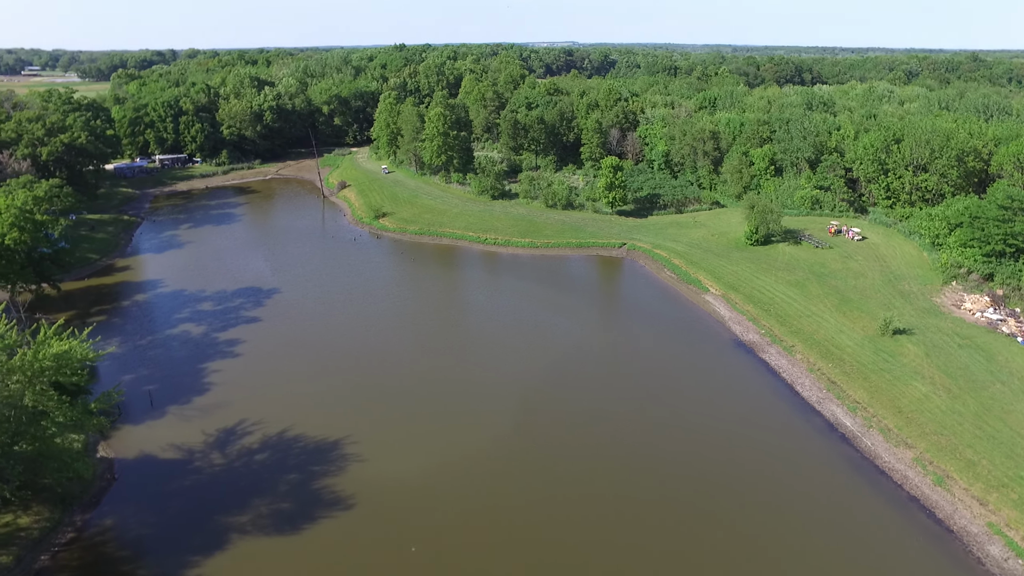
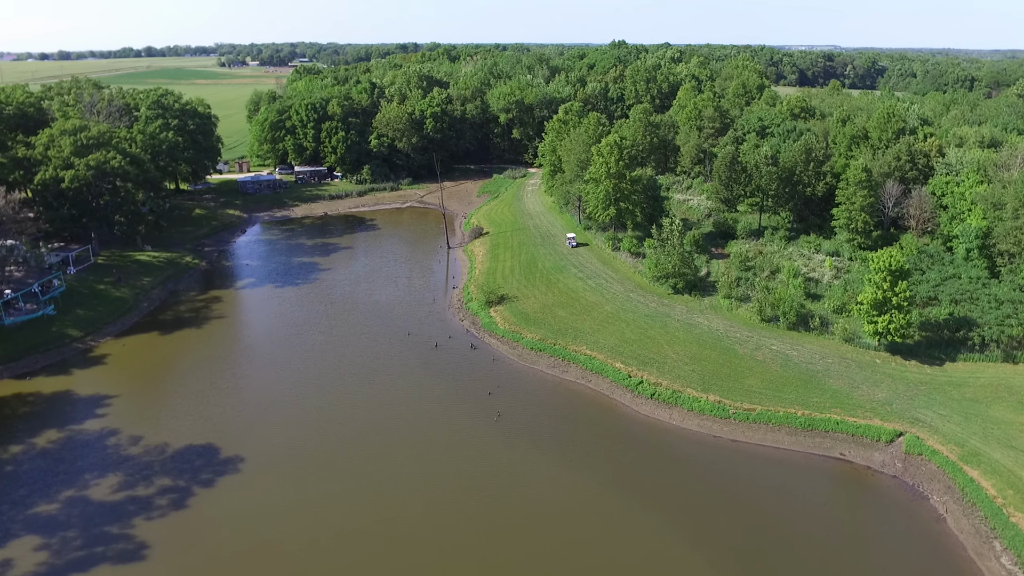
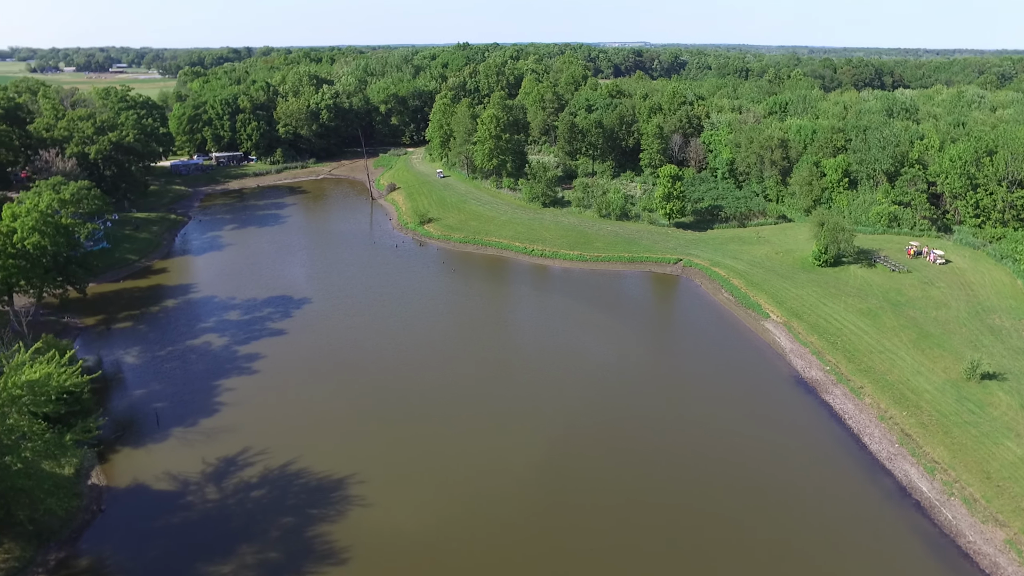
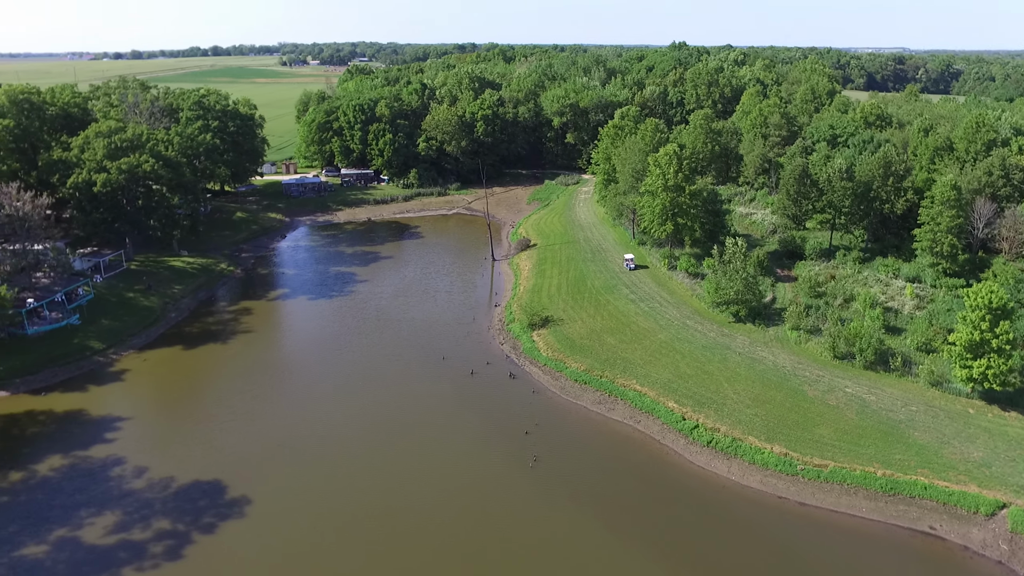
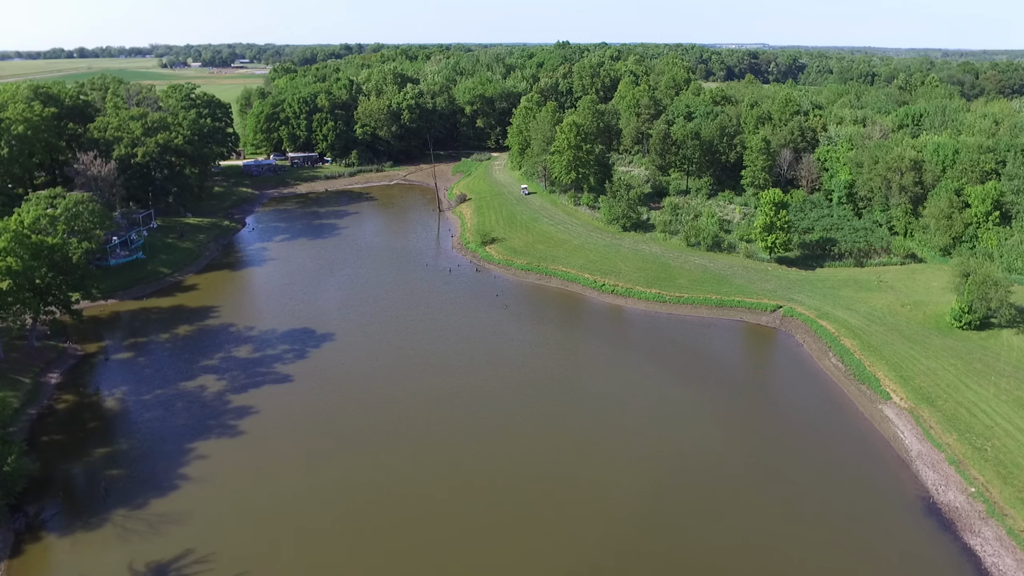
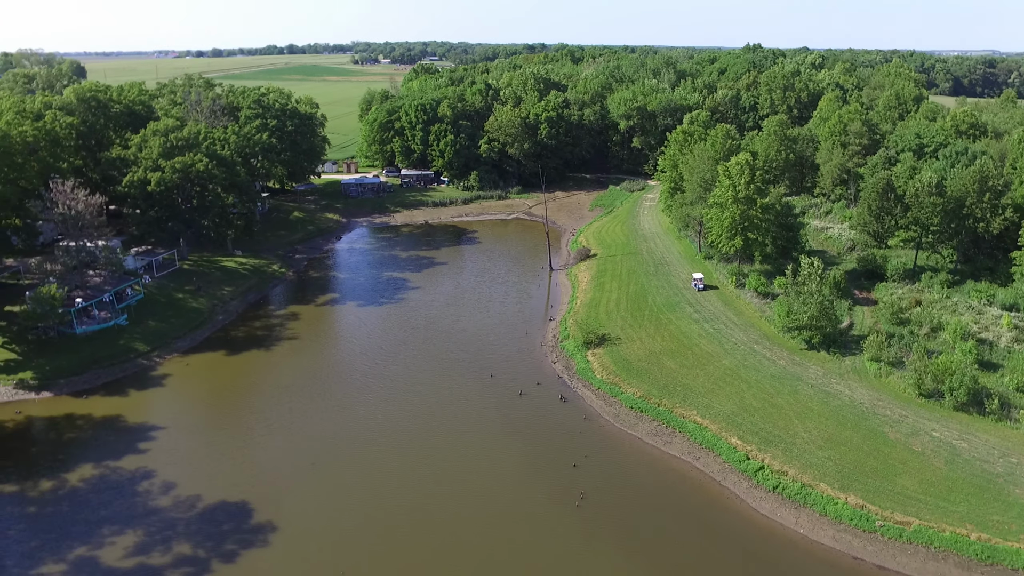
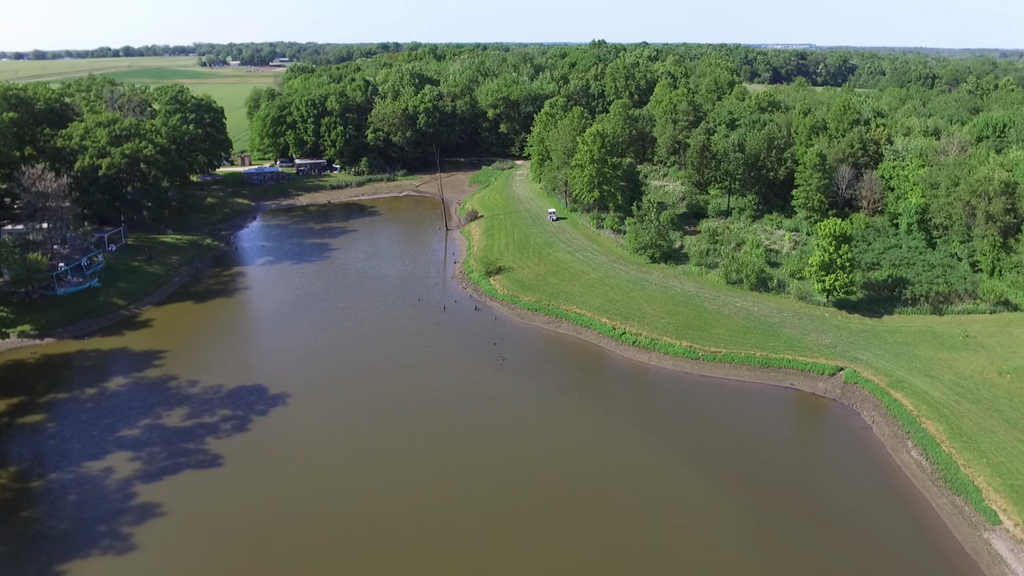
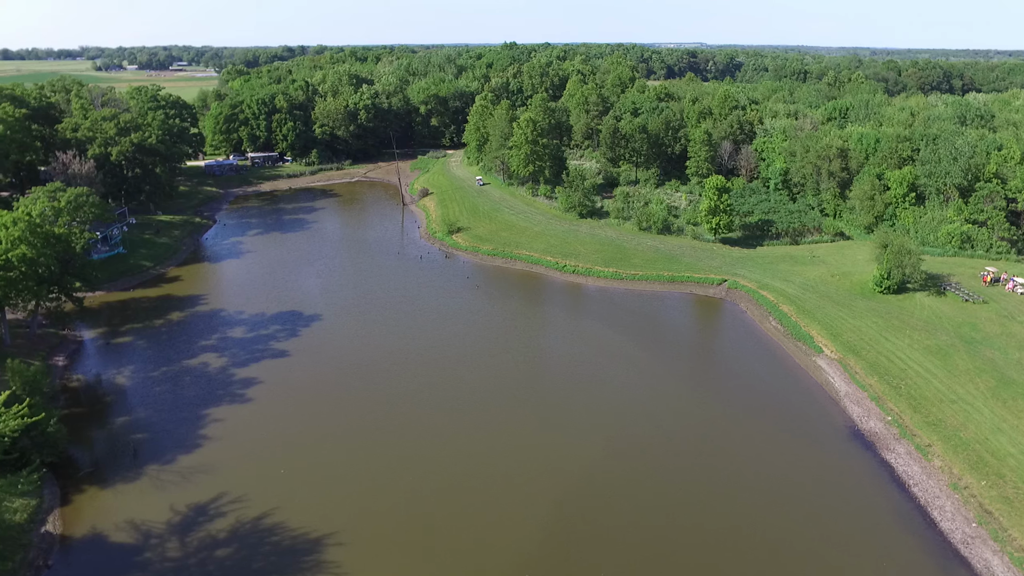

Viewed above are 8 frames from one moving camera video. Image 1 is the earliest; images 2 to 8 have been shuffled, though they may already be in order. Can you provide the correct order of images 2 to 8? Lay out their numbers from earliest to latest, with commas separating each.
3, 8, 5, 7, 2, 4, 6
